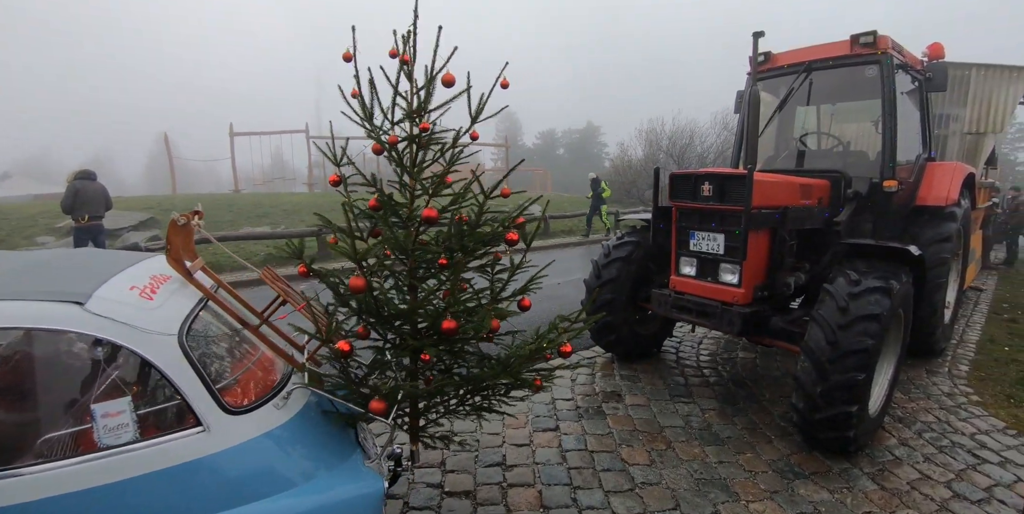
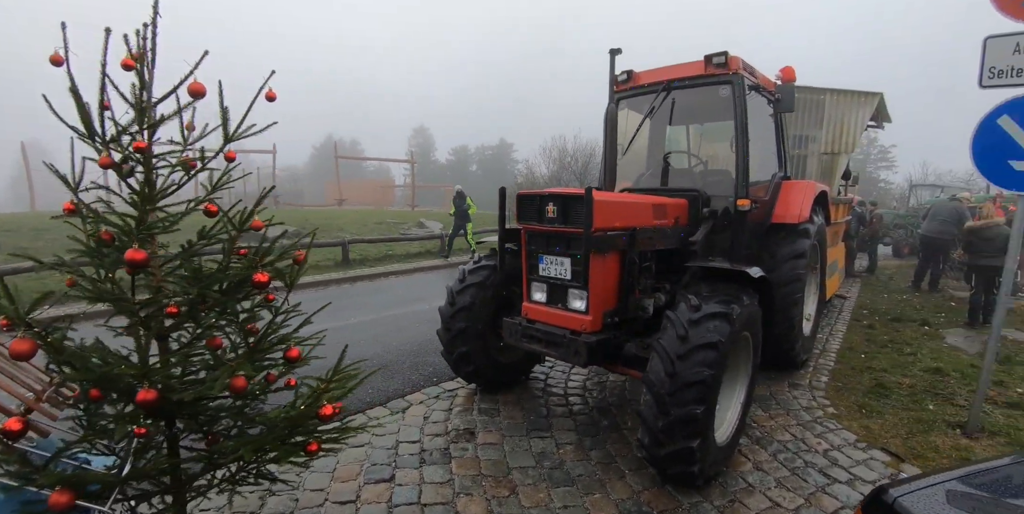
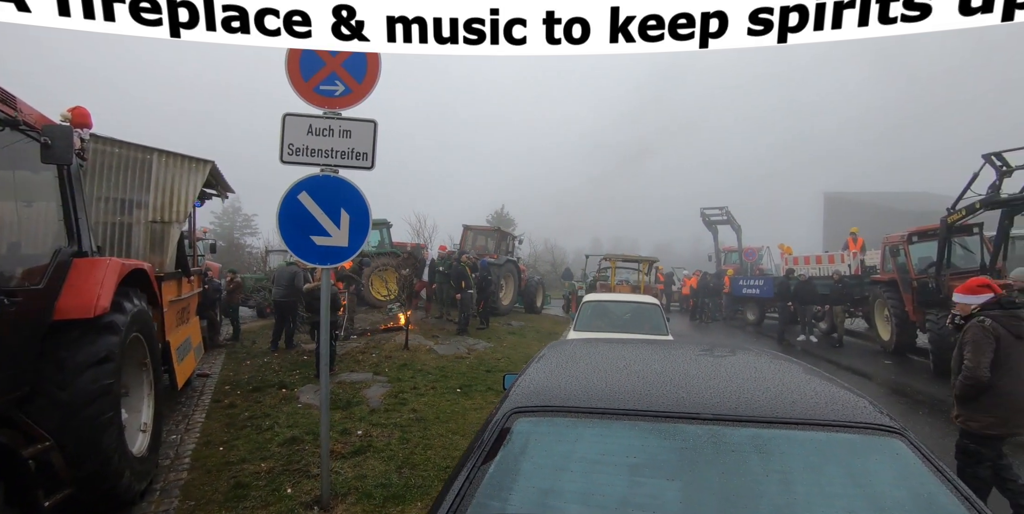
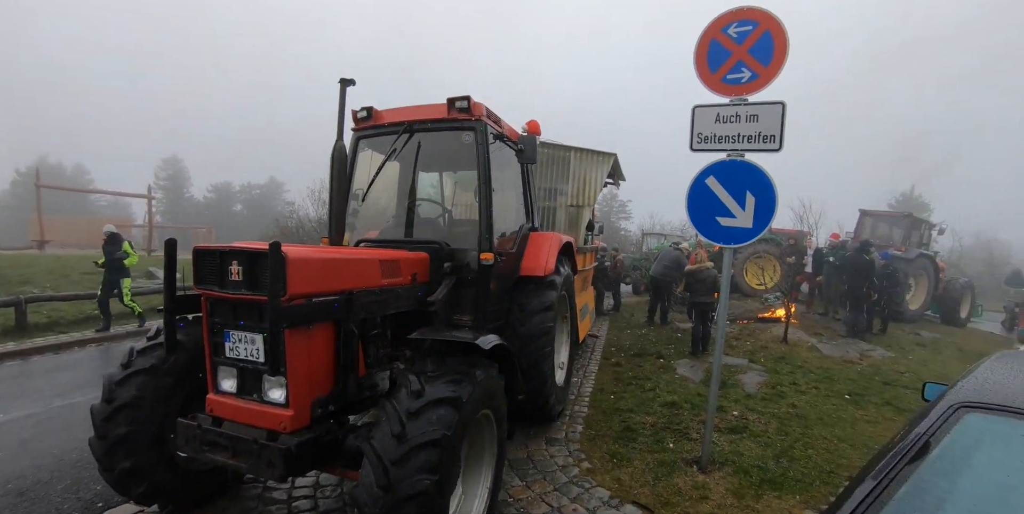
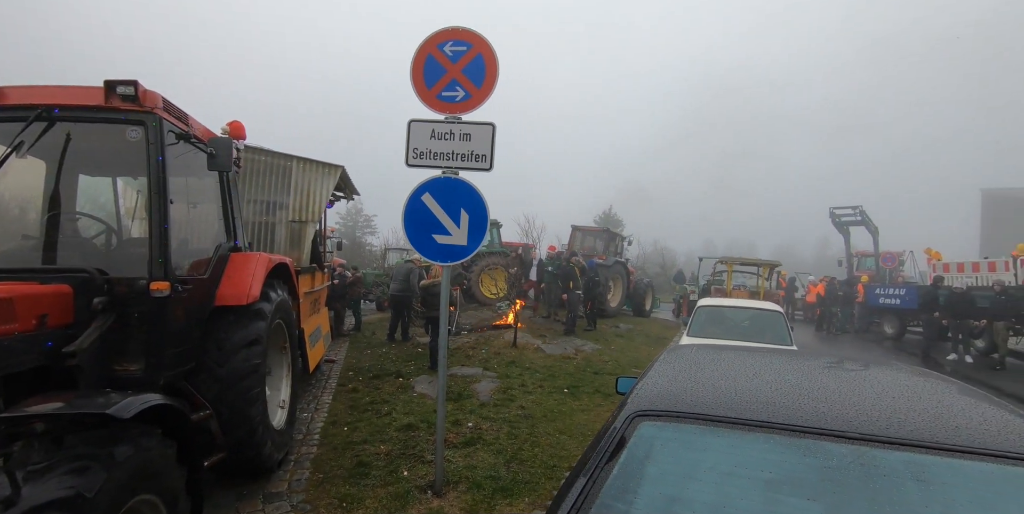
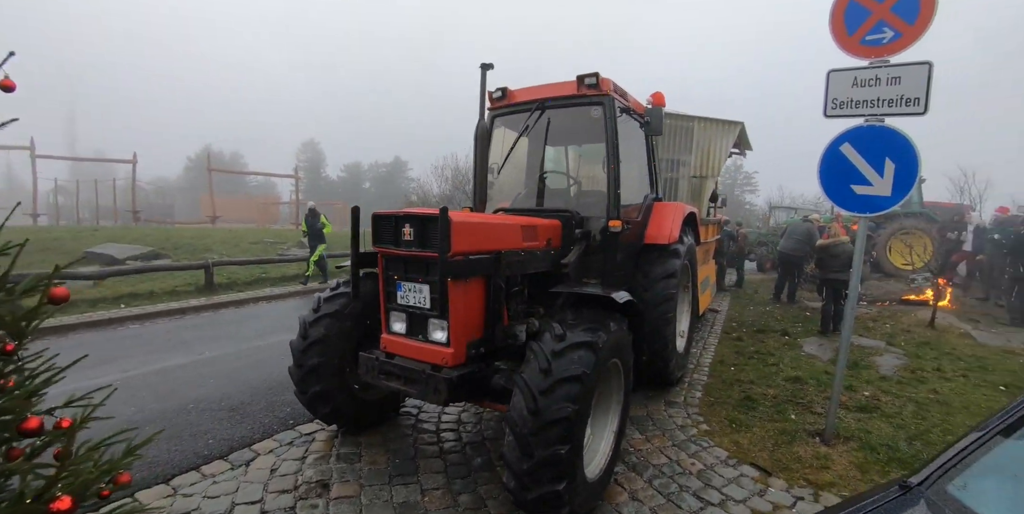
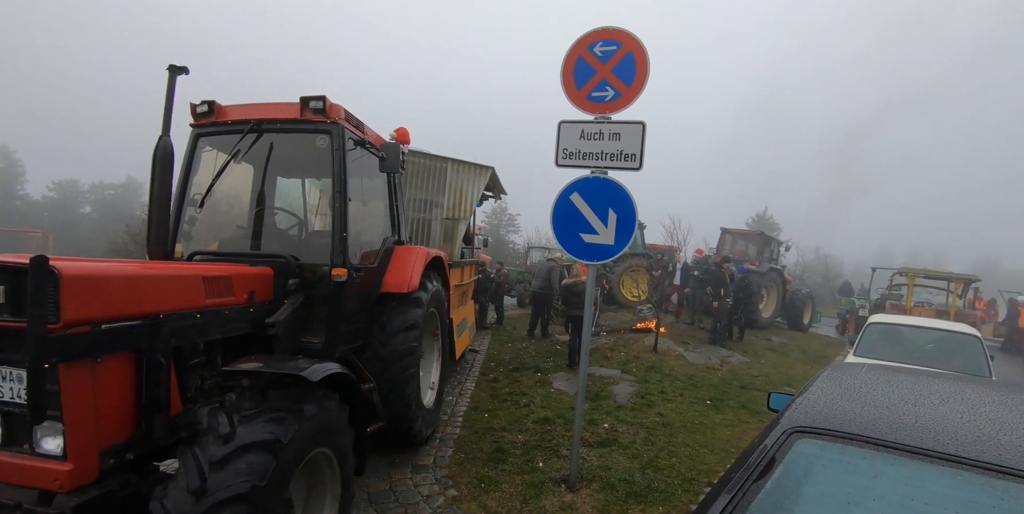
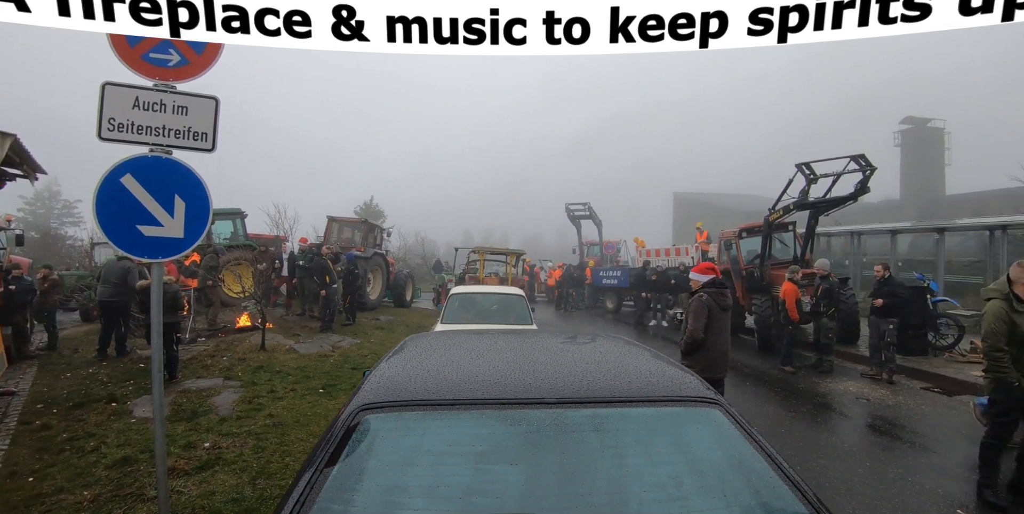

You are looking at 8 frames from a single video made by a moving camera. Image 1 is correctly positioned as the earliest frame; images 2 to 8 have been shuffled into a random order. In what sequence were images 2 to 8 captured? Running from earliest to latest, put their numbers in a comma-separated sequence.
2, 6, 4, 7, 5, 3, 8
